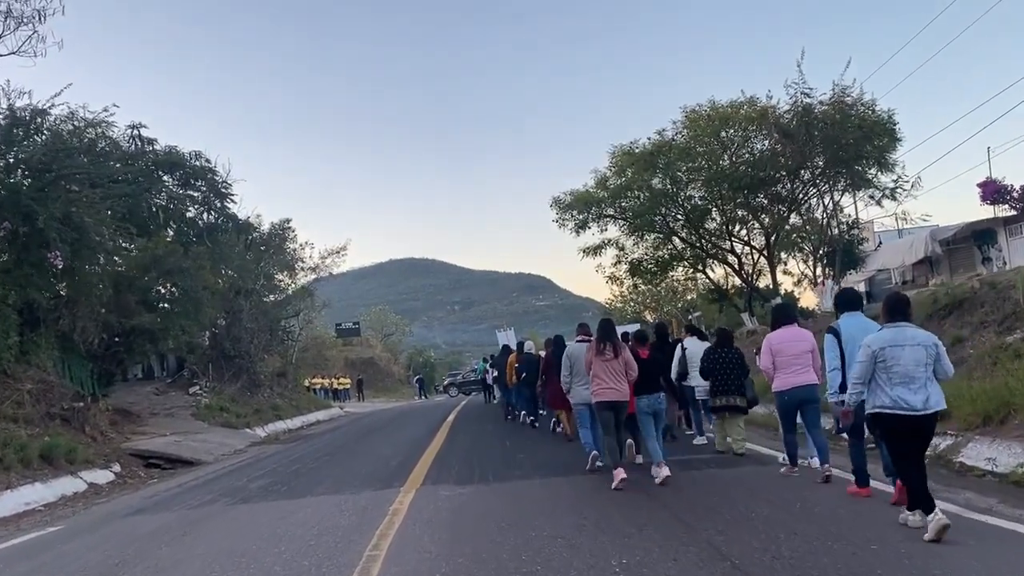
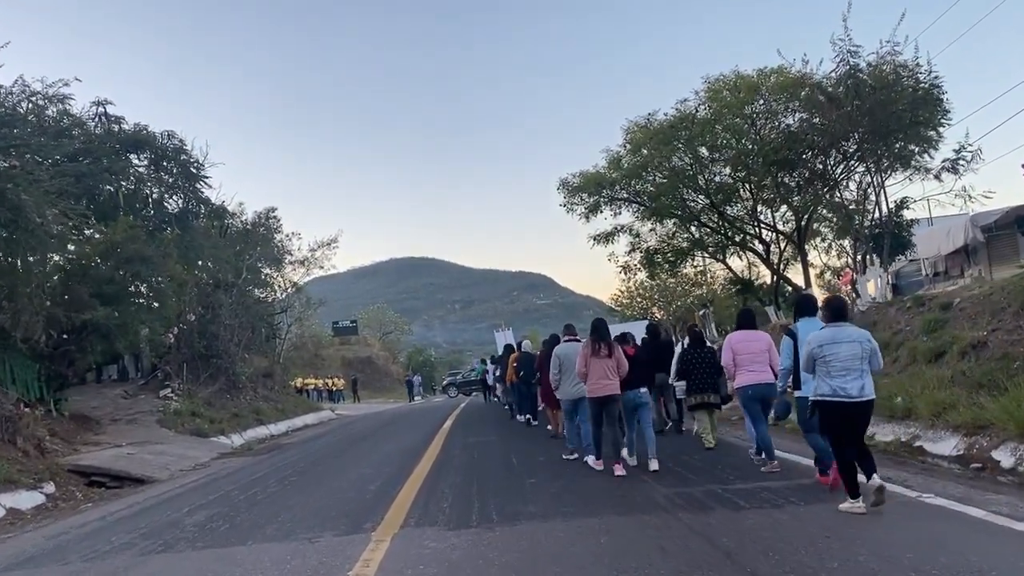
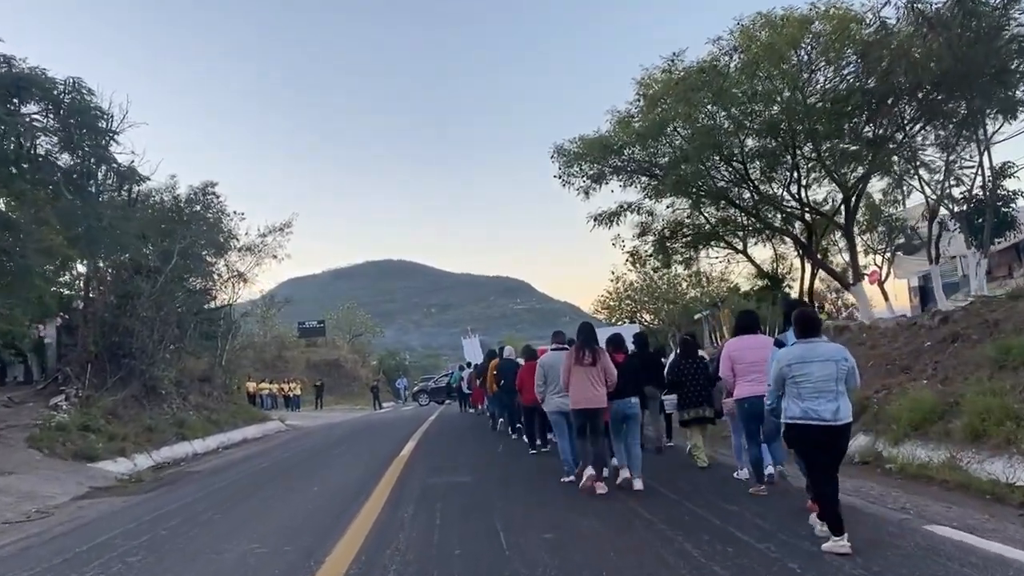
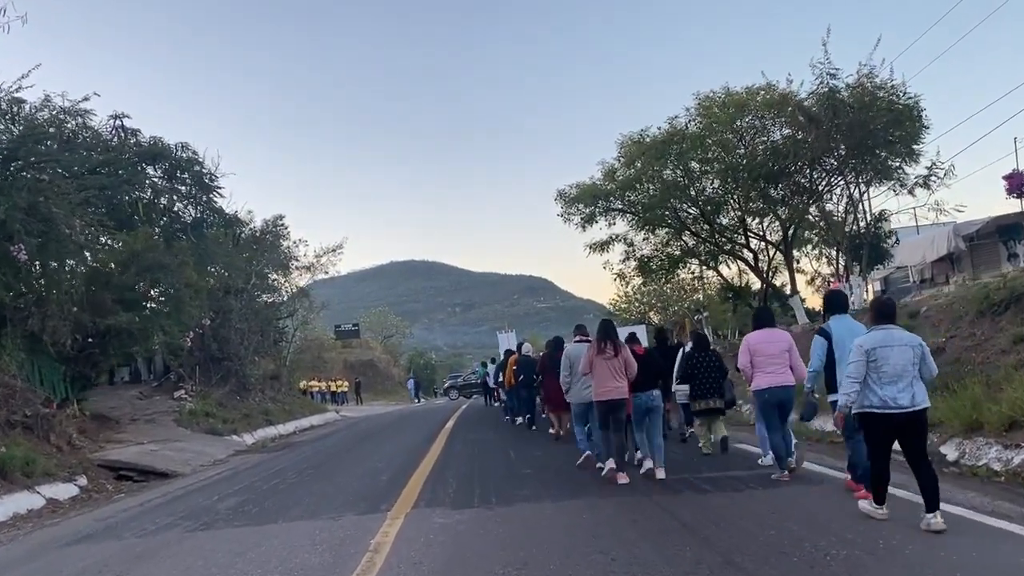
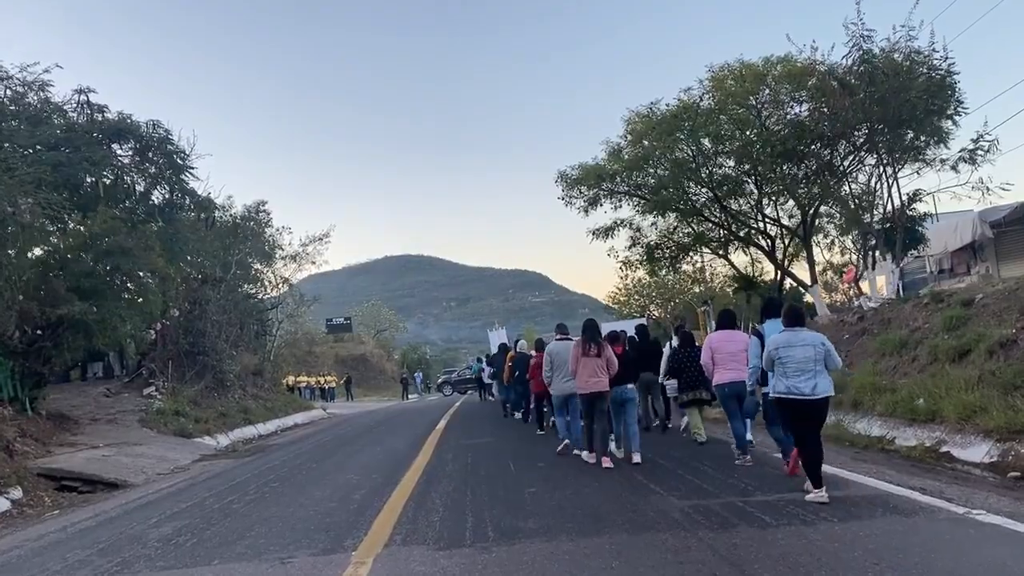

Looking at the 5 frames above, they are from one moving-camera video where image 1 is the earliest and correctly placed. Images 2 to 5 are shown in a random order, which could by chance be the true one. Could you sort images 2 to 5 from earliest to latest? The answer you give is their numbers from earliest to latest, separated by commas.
4, 2, 5, 3
